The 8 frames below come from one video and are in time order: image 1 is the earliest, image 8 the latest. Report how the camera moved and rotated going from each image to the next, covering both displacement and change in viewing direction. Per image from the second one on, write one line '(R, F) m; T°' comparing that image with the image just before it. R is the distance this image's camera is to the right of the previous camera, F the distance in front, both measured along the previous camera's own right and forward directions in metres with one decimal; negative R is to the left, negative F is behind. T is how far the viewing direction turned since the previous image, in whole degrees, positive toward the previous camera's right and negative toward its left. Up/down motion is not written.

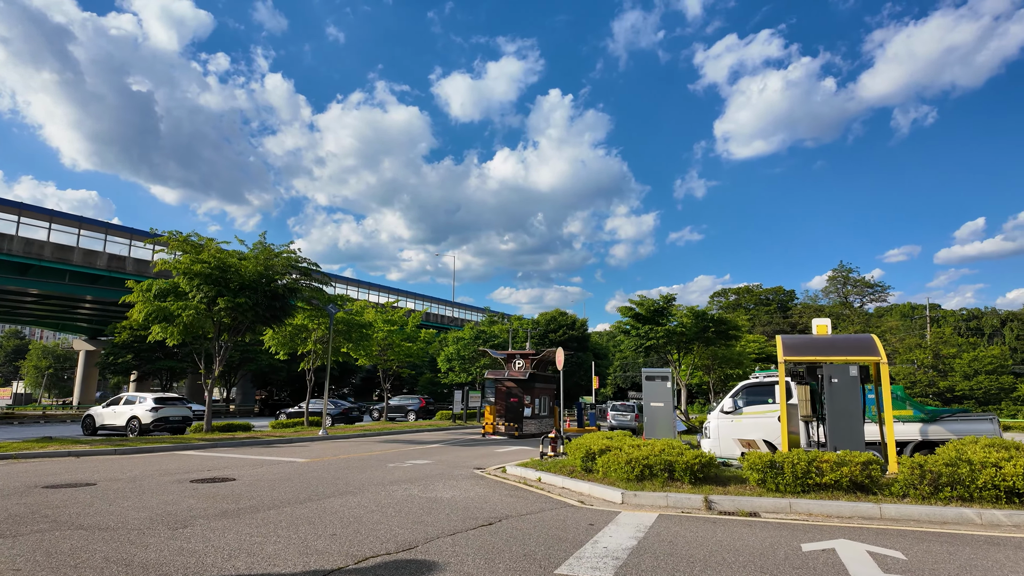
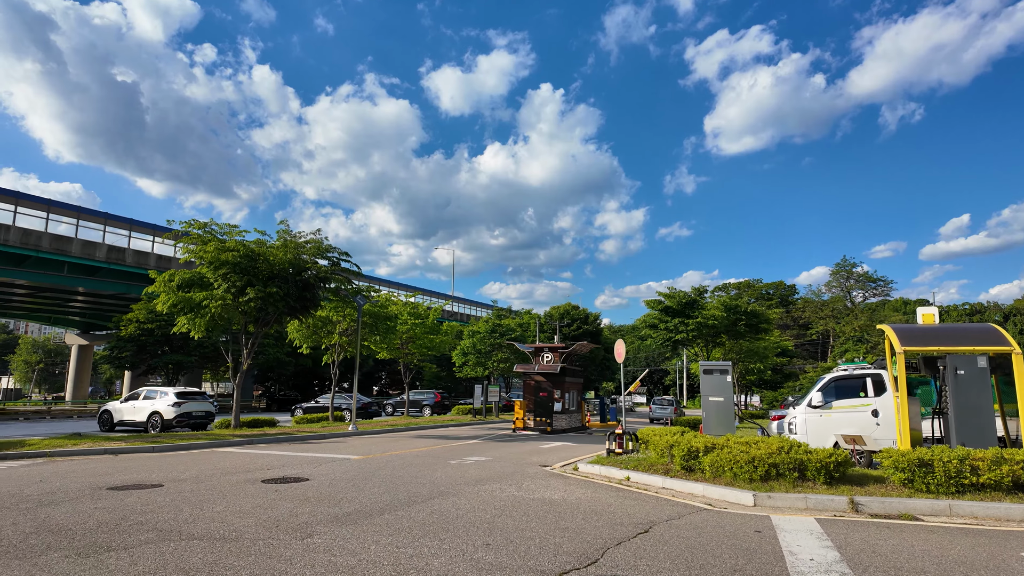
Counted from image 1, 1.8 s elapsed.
(-1.7, +0.7) m; +1°
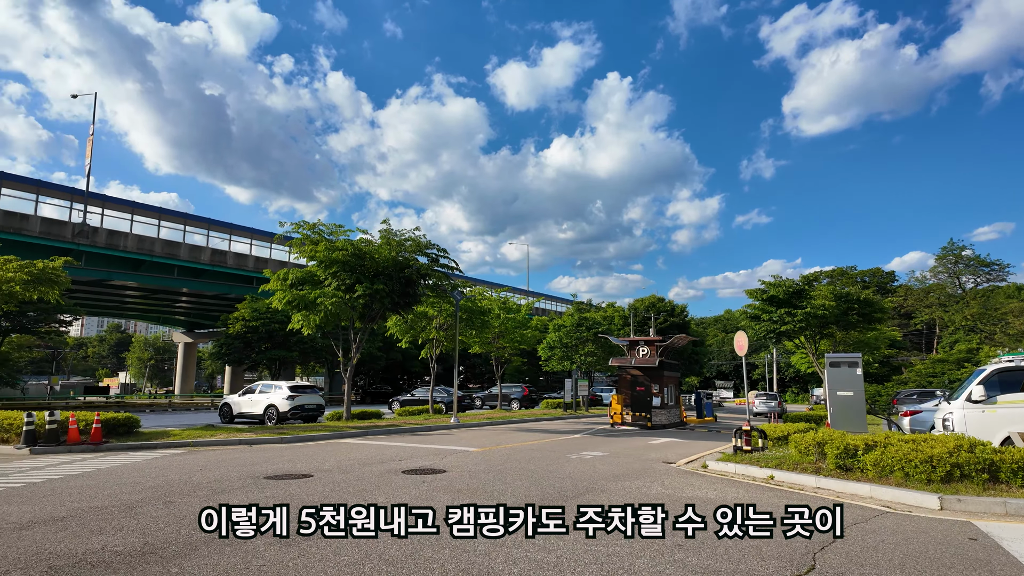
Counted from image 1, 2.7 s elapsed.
(-1.0, +0.1) m; -7°
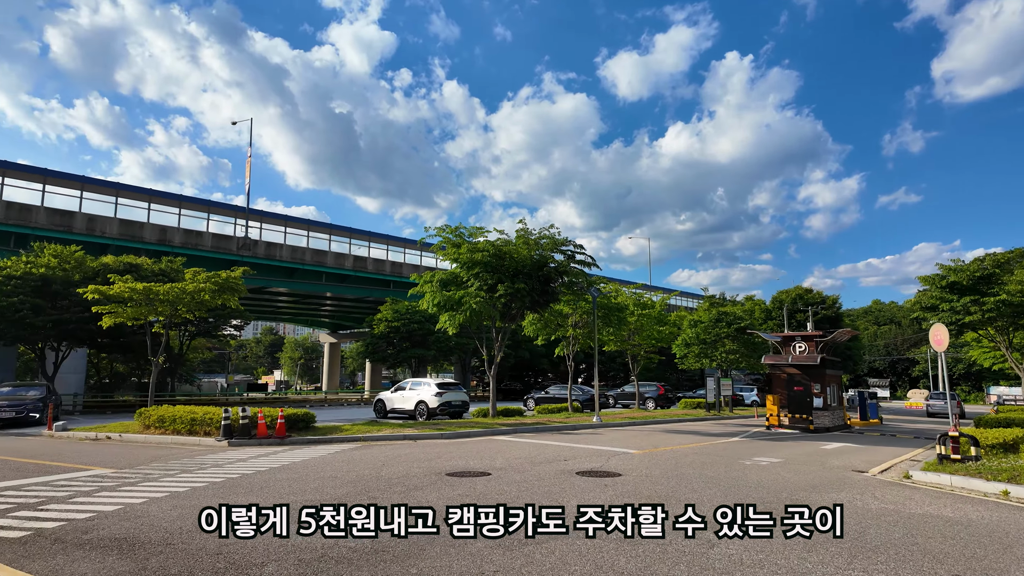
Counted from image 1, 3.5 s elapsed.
(-0.9, +0.2) m; -11°
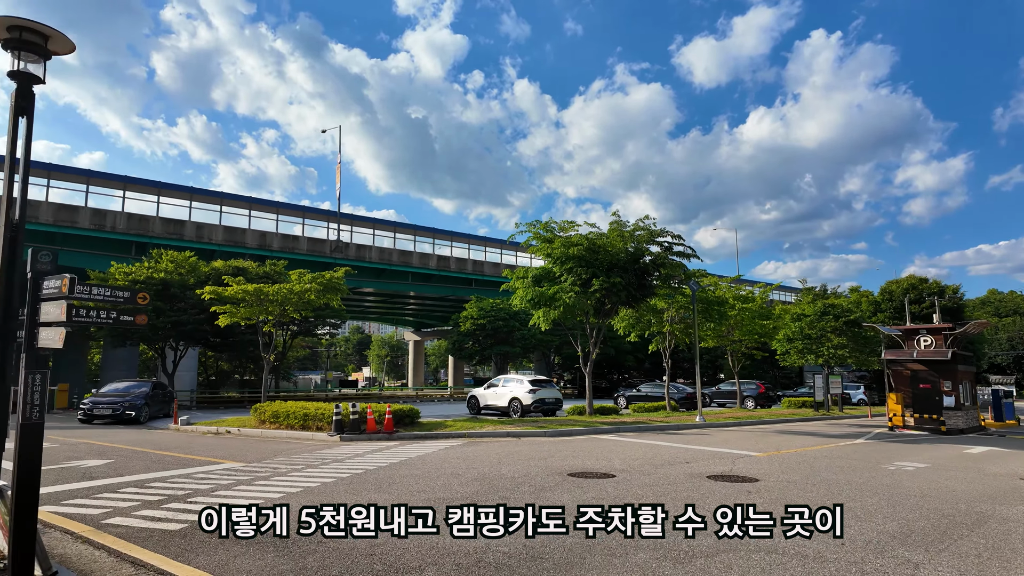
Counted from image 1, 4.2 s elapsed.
(-0.7, +0.3) m; -7°
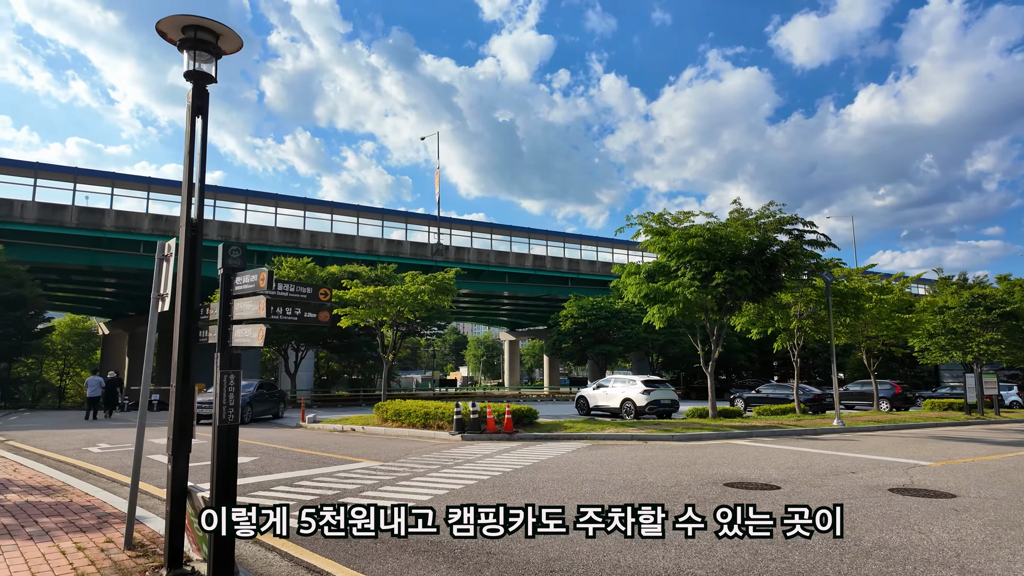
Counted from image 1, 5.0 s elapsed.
(-0.7, +0.4) m; -9°
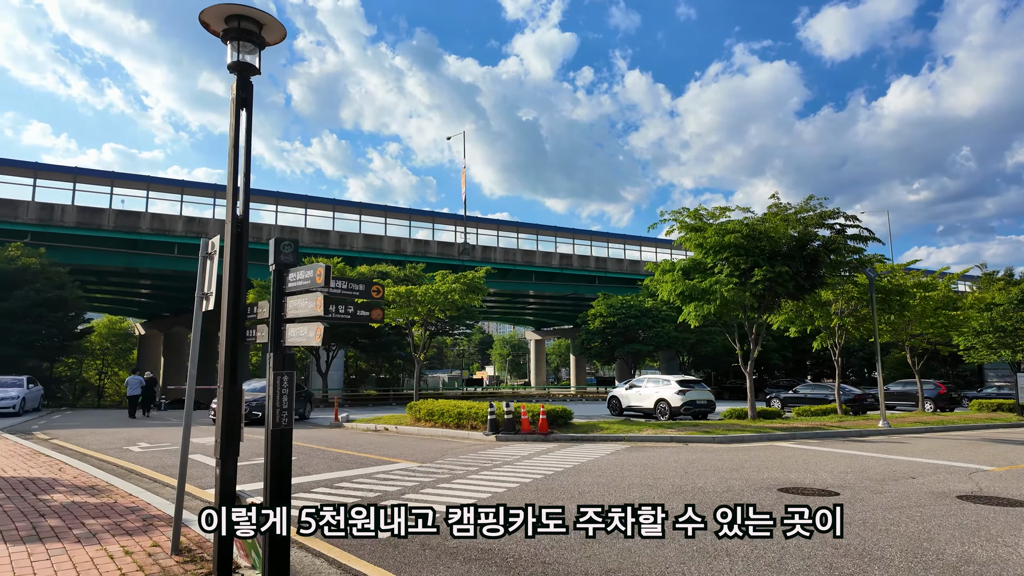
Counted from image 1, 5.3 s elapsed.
(-0.2, +0.2) m; -2°
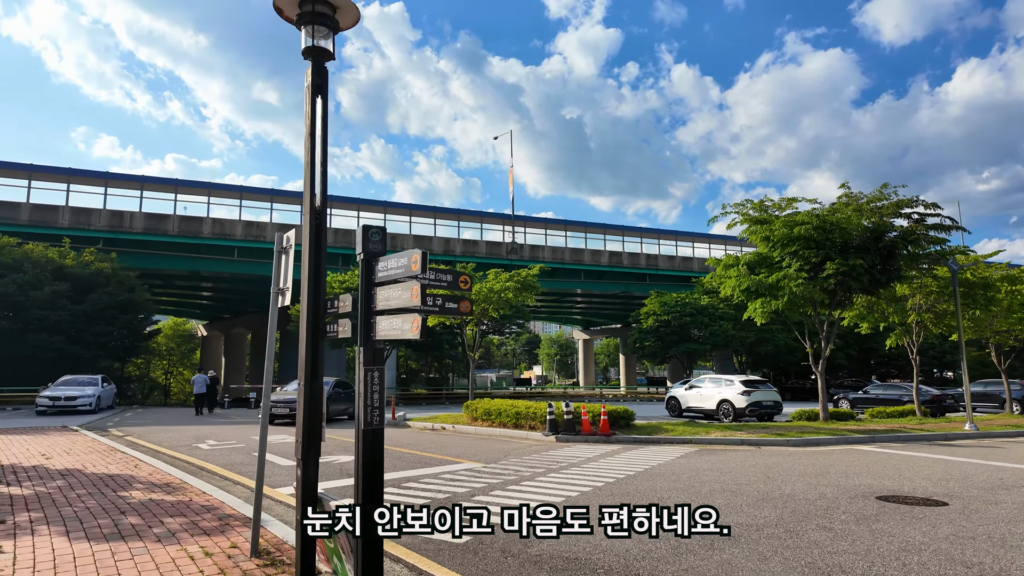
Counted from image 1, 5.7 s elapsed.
(-0.3, +0.3) m; -4°
